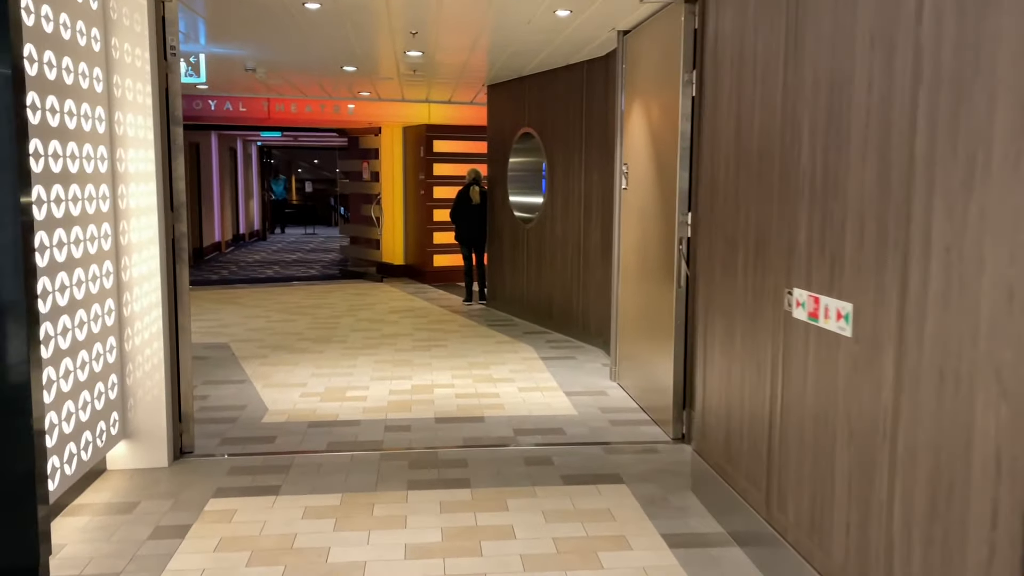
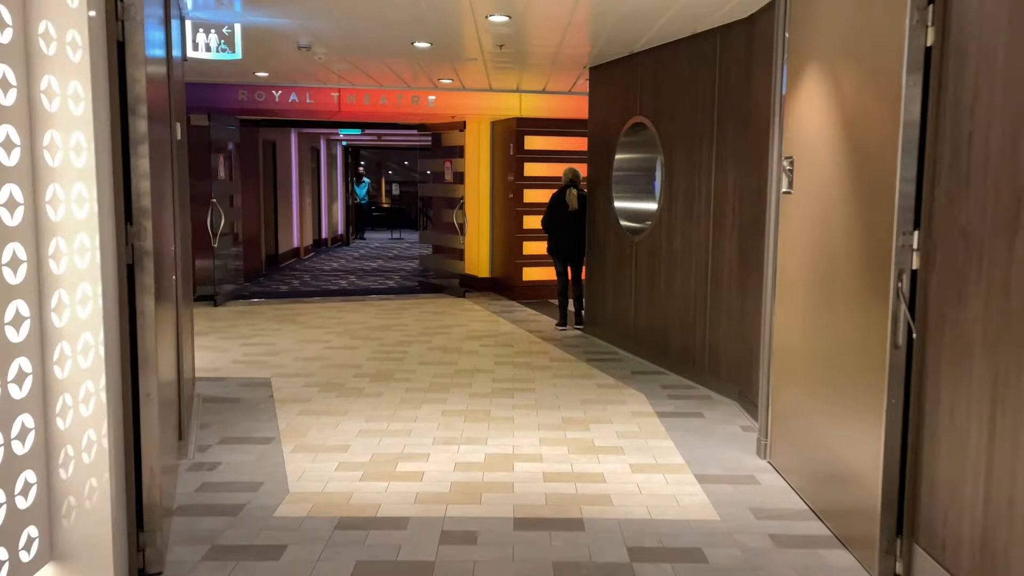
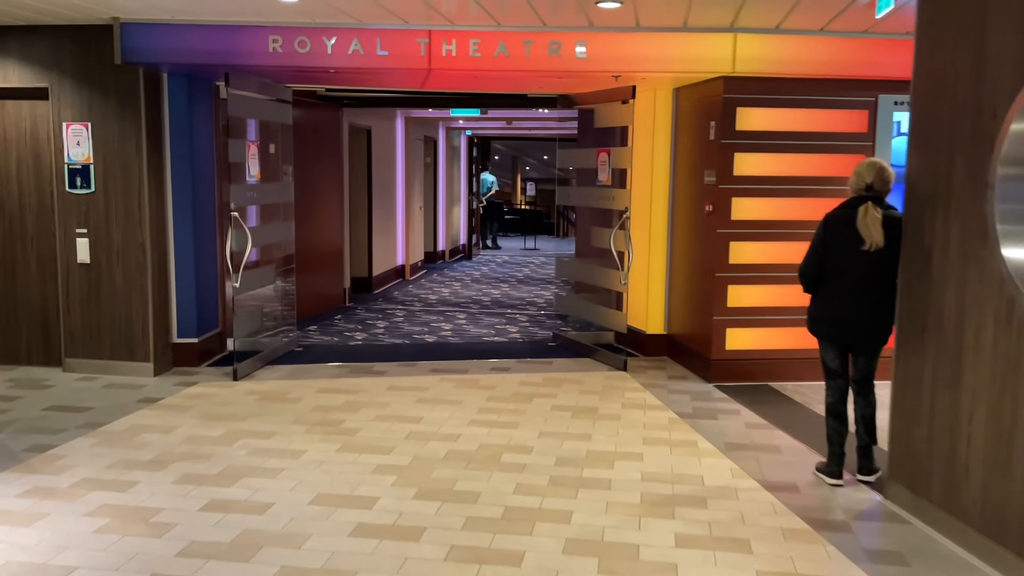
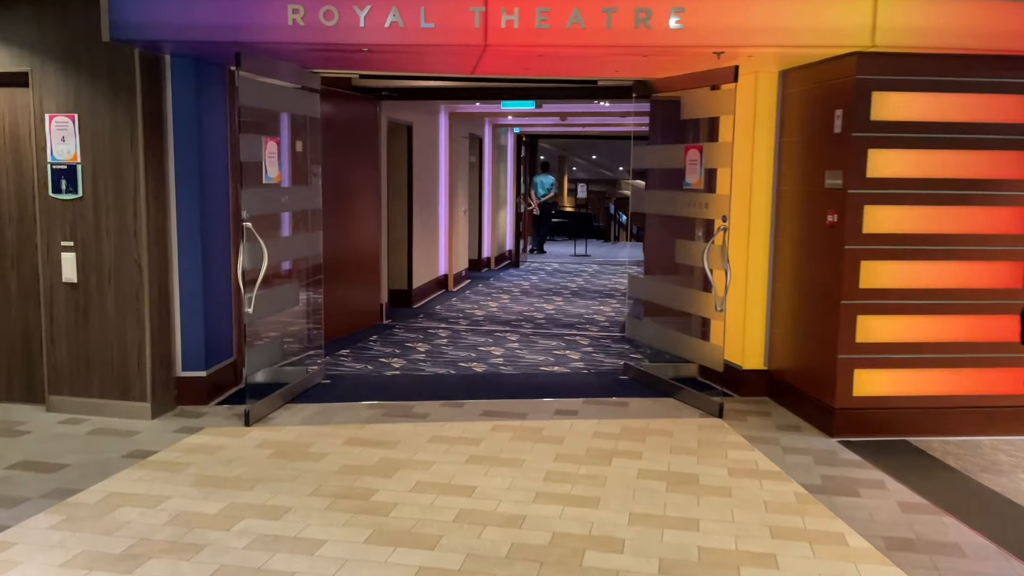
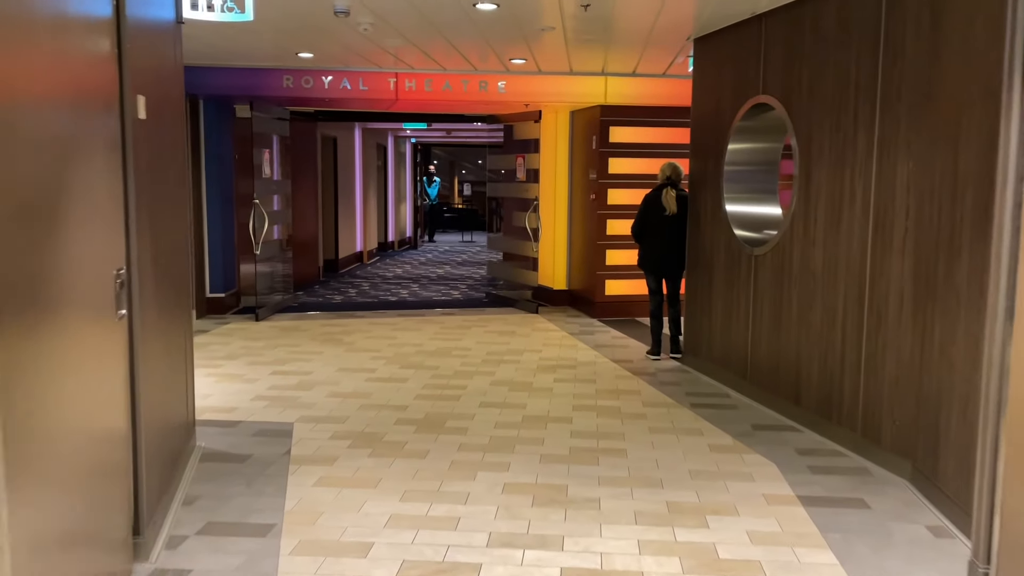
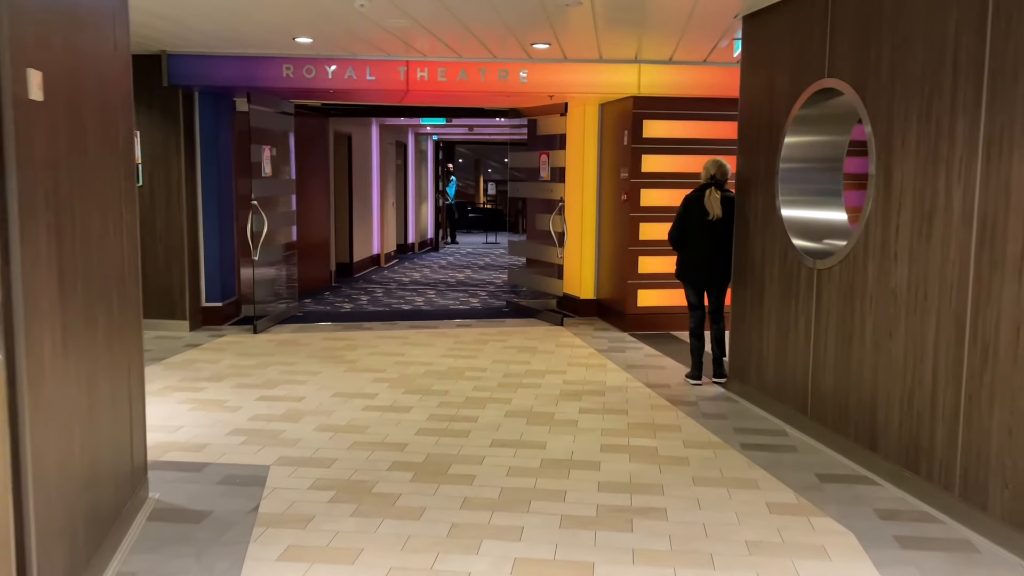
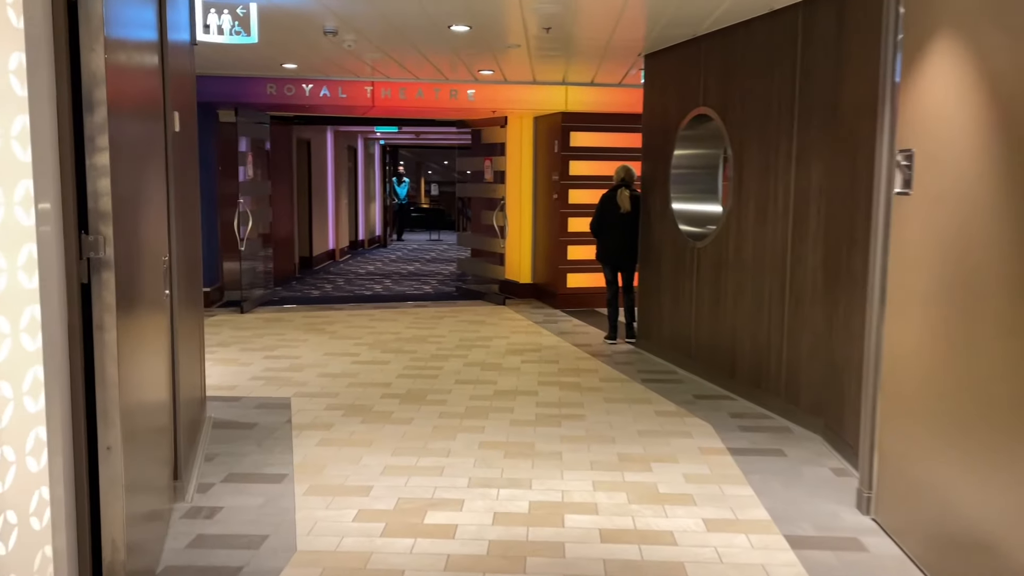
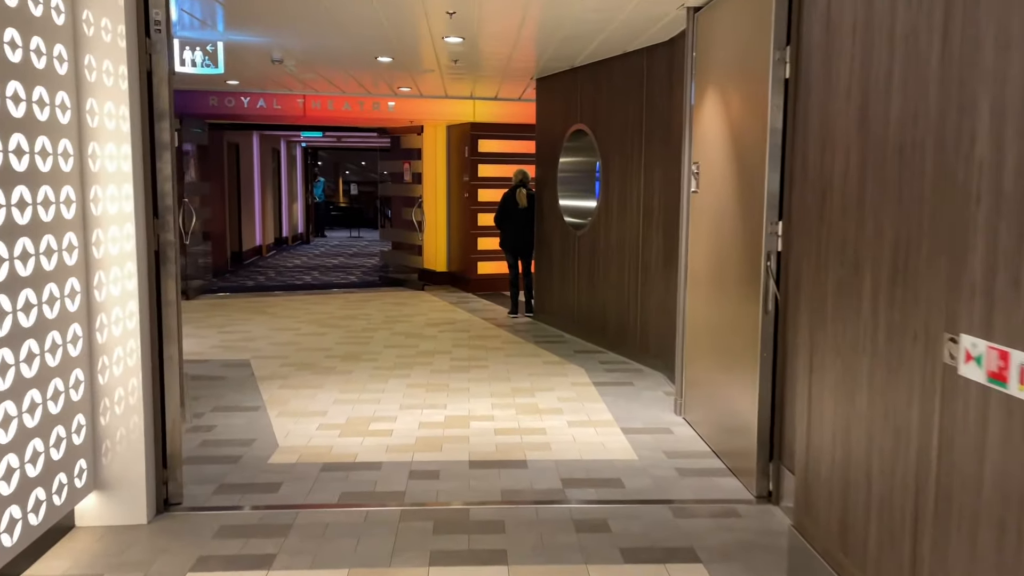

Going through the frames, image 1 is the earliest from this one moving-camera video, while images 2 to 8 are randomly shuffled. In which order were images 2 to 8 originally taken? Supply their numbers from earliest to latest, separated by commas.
8, 2, 7, 5, 6, 3, 4
